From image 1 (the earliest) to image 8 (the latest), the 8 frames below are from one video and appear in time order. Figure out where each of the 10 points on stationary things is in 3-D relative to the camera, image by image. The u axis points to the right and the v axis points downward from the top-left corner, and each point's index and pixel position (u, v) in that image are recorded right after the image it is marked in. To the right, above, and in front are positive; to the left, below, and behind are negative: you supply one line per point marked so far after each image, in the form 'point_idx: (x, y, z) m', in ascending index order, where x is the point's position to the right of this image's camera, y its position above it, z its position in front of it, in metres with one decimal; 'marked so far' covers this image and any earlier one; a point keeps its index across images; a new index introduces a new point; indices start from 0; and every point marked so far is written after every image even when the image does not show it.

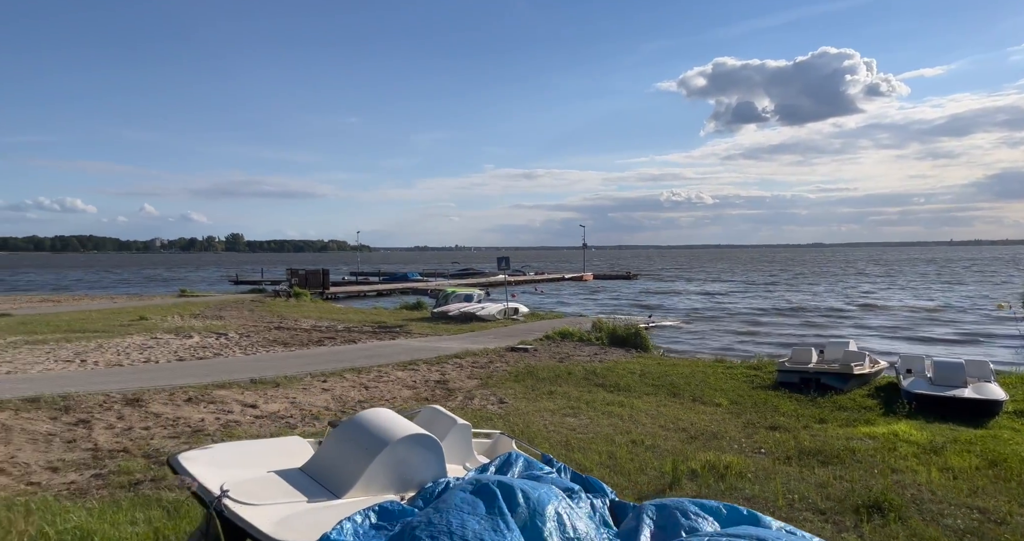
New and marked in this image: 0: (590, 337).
0: (+0.9, -0.8, +9.0) m
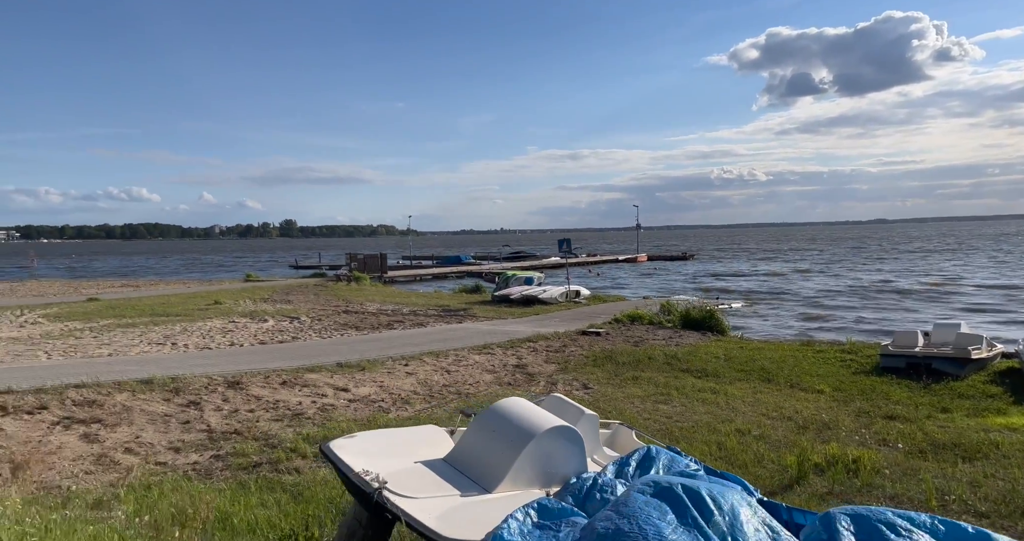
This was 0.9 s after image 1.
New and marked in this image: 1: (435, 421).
0: (+1.8, -0.6, +9.0) m
1: (-0.5, -1.1, +5.1) m
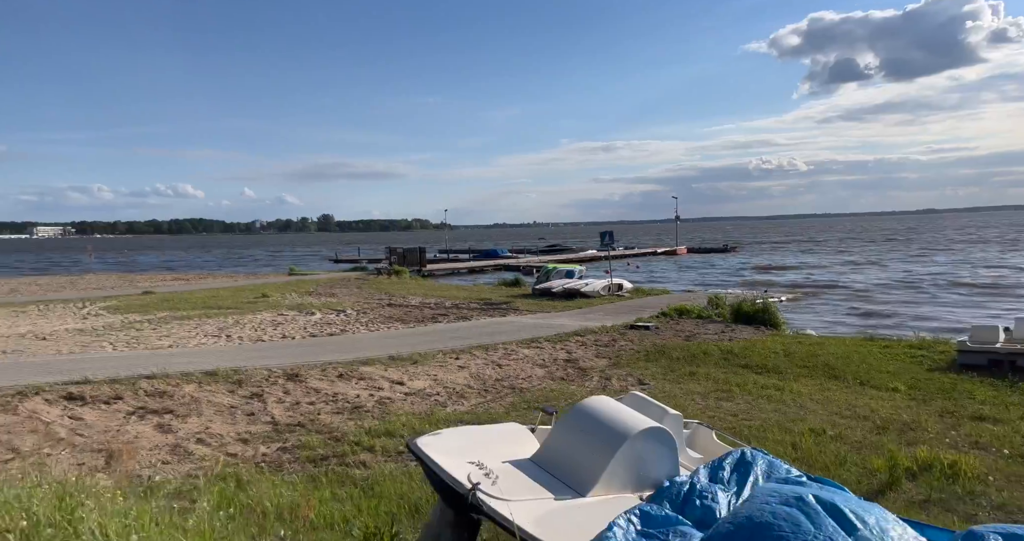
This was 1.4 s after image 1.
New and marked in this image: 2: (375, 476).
0: (+2.4, -0.5, +8.9) m
1: (-0.1, -1.0, +5.1) m
2: (-0.6, -0.9, +3.2) m
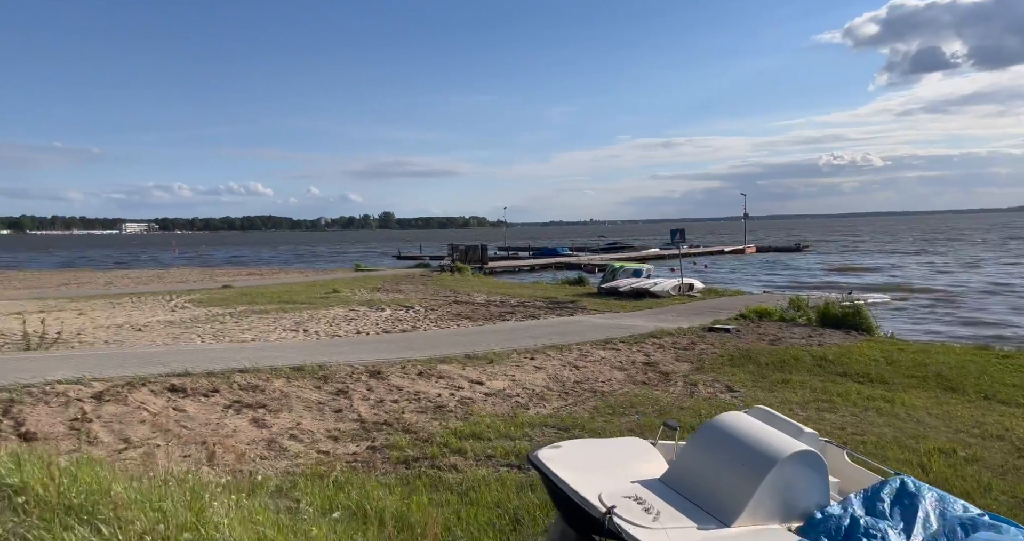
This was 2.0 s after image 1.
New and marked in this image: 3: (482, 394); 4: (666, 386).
0: (+3.2, -0.5, +8.5) m
1: (+0.5, -1.0, +5.0) m
2: (-0.2, -0.9, +3.1) m
3: (-0.3, -1.1, +6.4) m
4: (+1.2, -0.9, +5.7) m
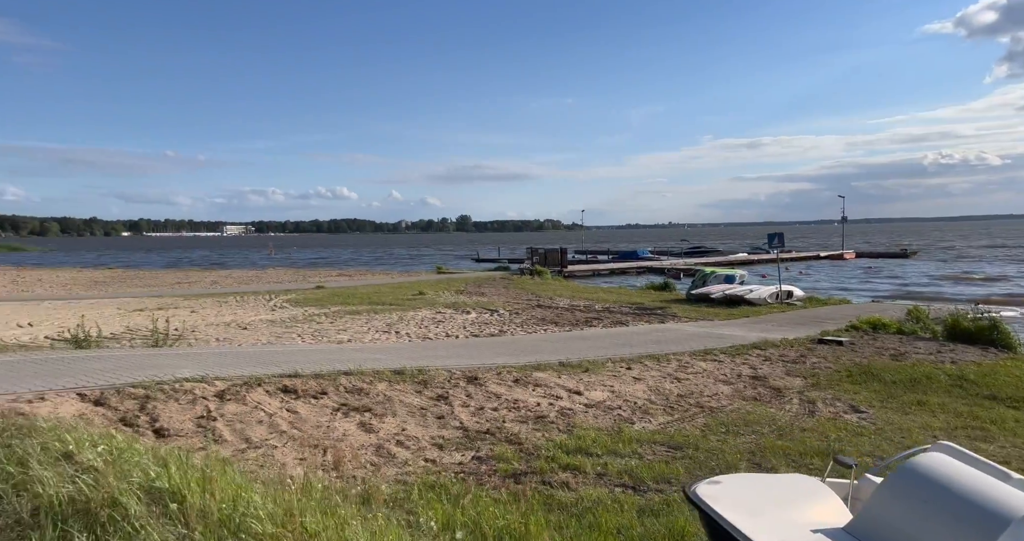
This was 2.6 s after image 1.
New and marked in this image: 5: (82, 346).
0: (+4.2, -0.6, +7.9) m
1: (+1.1, -1.1, +4.7) m
2: (+0.3, -0.9, +2.9) m
3: (+0.6, -1.1, +6.2) m
4: (+1.9, -0.9, +5.3) m
5: (-8.6, -1.4, +15.0) m
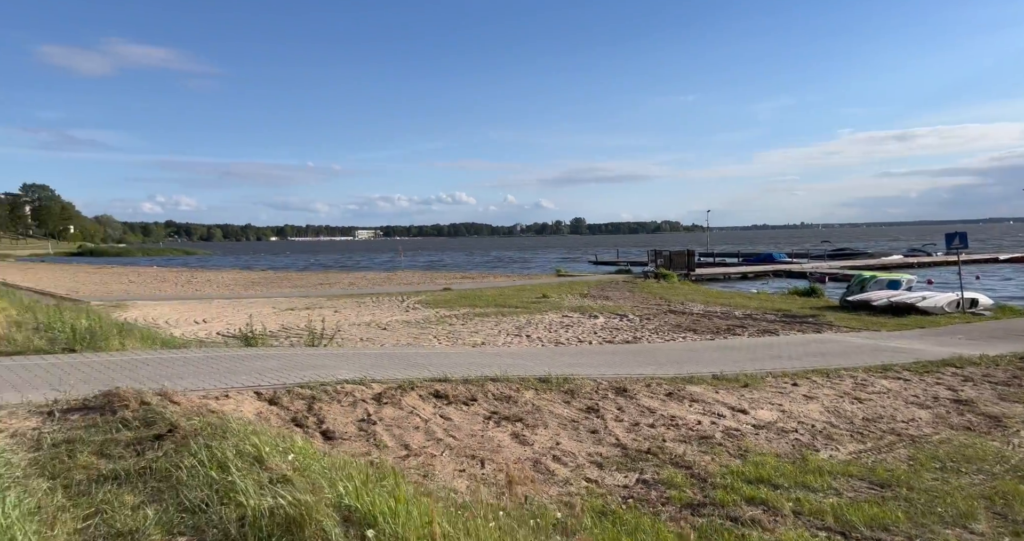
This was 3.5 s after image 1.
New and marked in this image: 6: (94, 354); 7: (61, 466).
0: (+5.7, -0.7, +6.7) m
1: (+2.1, -1.1, +4.1) m
2: (+1.0, -1.0, +2.4) m
3: (+1.8, -1.2, +5.6) m
4: (+3.0, -1.0, +4.5) m
5: (-5.7, -1.5, +15.8) m
6: (-7.7, -1.4, +13.6) m
7: (-3.6, -1.6, +6.1) m
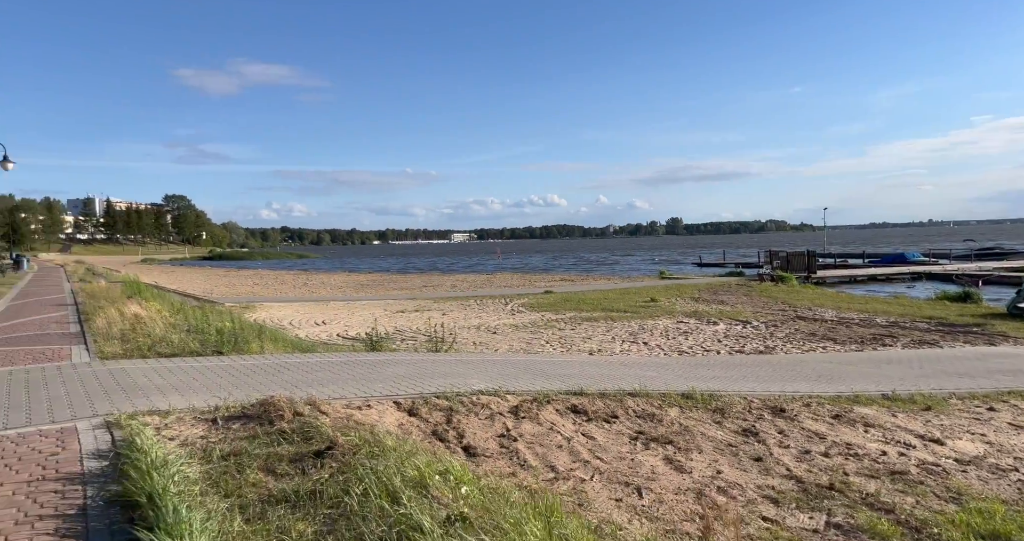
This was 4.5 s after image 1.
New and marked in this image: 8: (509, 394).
0: (+7.0, -0.8, +5.3) m
1: (+3.0, -1.2, +3.3) m
2: (+1.7, -1.1, +1.8) m
3: (+3.0, -1.3, +4.8) m
4: (+4.0, -1.1, +3.6) m
5: (-2.9, -1.7, +16.1) m
6: (-5.2, -1.7, +14.2) m
7: (-2.3, -1.7, +6.1) m
8: (-0.1, -2.0, +12.1) m
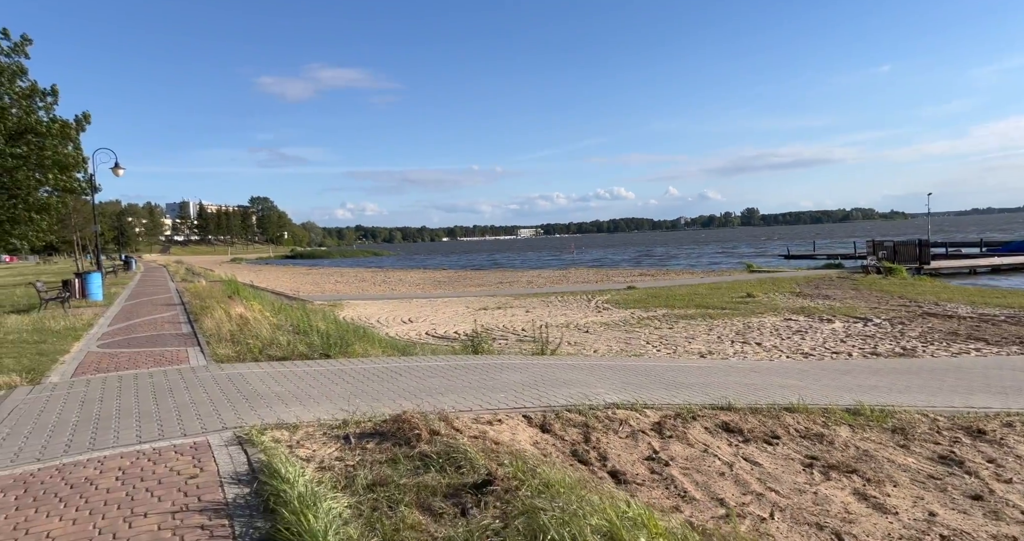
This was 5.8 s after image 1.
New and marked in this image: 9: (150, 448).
0: (+8.2, -0.7, +3.6) m
1: (+4.0, -1.3, +2.1) m
2: (+2.4, -1.1, +0.8) m
3: (+4.1, -1.3, +3.6) m
4: (+4.9, -1.1, +2.3) m
5: (-0.2, -1.9, +15.6) m
6: (-2.7, -1.9, +14.0) m
7: (-0.9, -1.9, +5.6) m
8: (+2.1, -2.1, +11.2) m
9: (-4.2, -2.1, +8.7) m
